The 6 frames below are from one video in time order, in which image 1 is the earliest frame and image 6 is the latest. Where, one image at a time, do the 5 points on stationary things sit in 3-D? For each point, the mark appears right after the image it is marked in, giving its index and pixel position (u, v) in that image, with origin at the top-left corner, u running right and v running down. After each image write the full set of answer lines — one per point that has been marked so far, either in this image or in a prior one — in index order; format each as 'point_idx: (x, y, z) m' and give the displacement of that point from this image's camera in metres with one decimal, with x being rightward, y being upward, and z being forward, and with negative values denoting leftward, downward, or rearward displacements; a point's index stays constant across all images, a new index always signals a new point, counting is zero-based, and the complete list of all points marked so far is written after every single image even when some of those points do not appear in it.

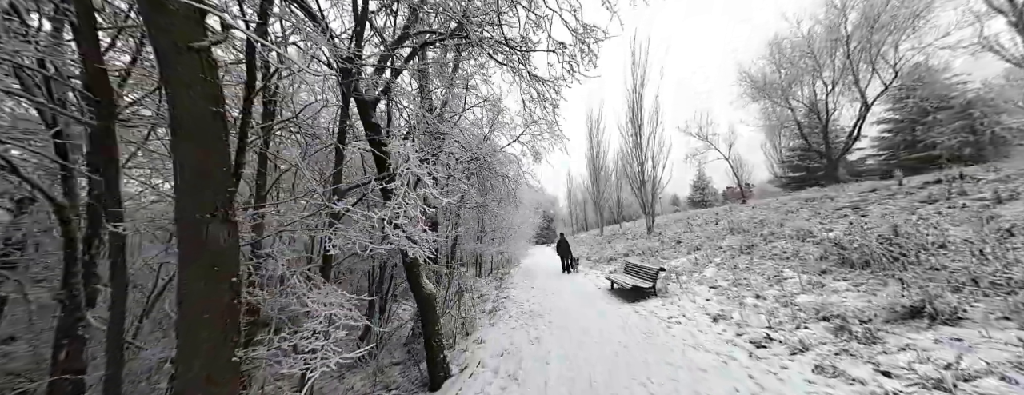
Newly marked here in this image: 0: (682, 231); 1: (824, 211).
0: (+9.3, -1.9, +15.2) m
1: (+11.1, -0.5, +9.9) m
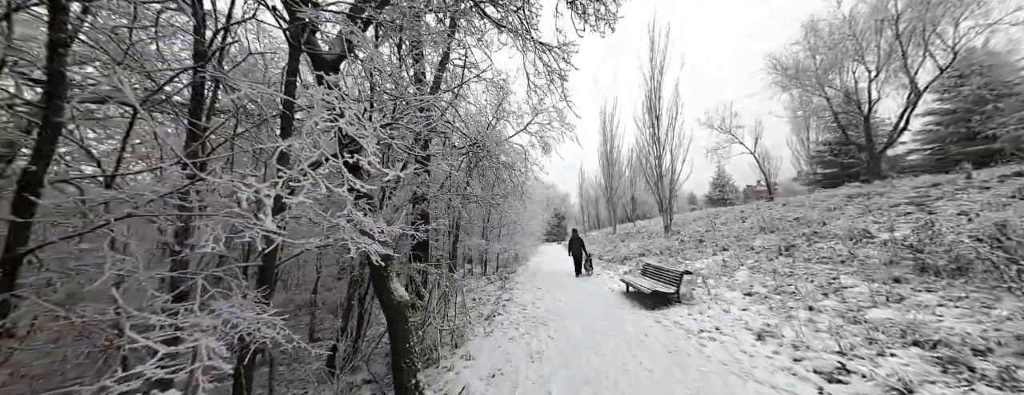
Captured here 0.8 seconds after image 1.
0: (+9.7, -1.7, +14.0) m
1: (+11.3, -0.3, +8.6) m
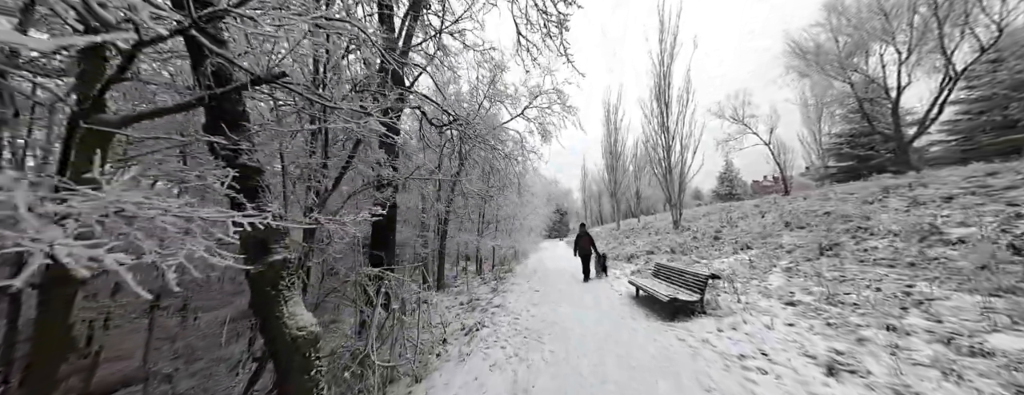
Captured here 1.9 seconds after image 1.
0: (+9.5, -1.3, +12.9) m
1: (+11.1, -0.1, +7.4) m
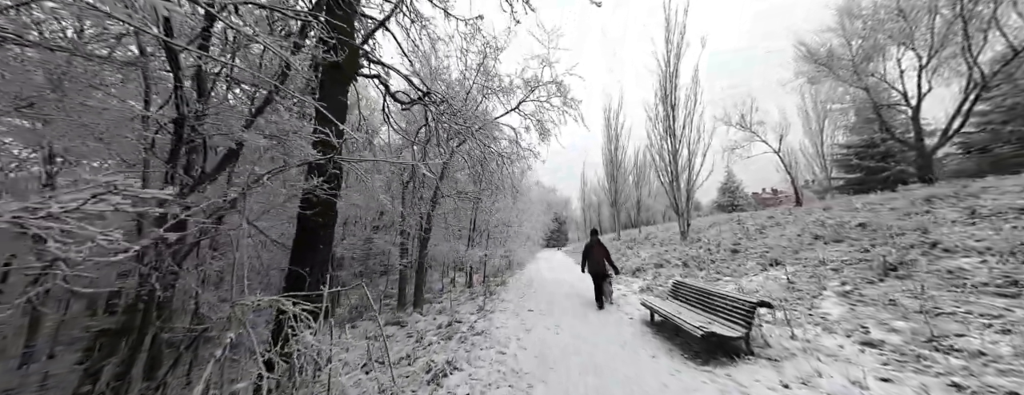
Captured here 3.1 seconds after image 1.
0: (+9.3, -1.7, +11.7) m
1: (+10.9, -0.3, +6.2) m
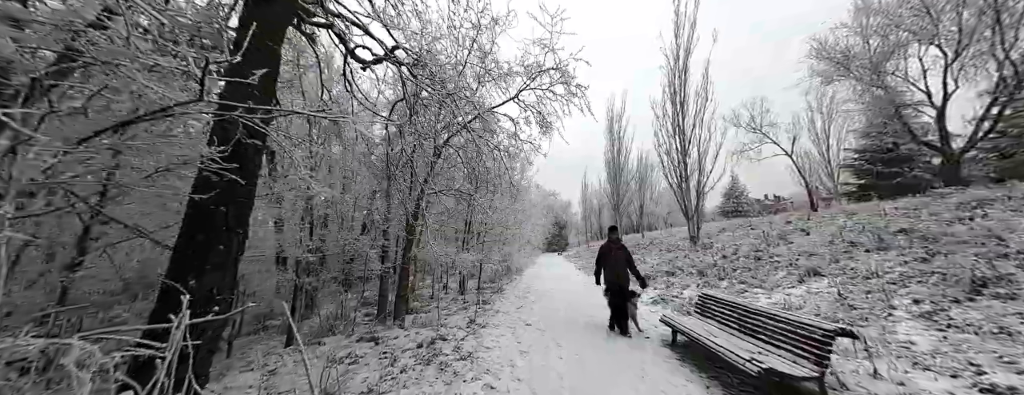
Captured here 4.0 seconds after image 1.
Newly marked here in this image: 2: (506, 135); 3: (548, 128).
0: (+9.2, -1.8, +10.7) m
1: (+10.8, -0.3, +5.3) m
2: (-0.2, +2.1, +8.9) m
3: (+1.2, +2.3, +9.3) m
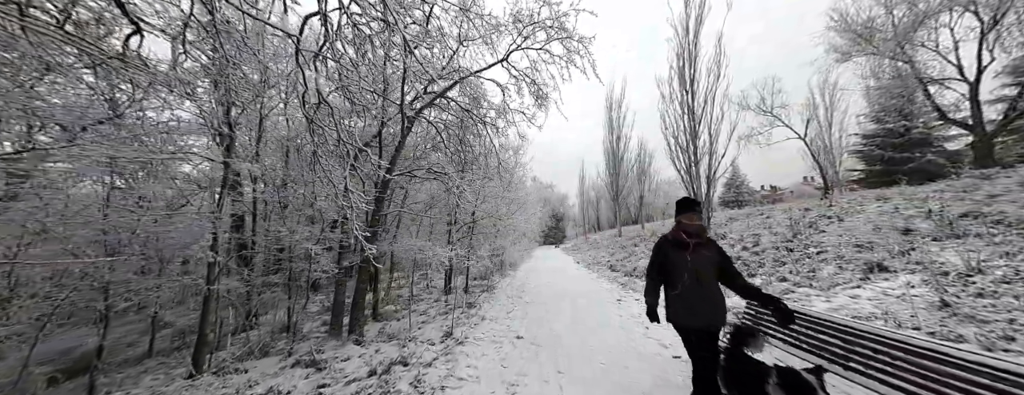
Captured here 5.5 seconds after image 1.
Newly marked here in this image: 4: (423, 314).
0: (+8.9, -1.2, +9.4) m
1: (+10.5, +0.1, +4.0) m
2: (-0.5, +2.5, +7.5) m
3: (+0.9, +2.8, +7.9) m
4: (-2.3, -3.0, +7.2) m
